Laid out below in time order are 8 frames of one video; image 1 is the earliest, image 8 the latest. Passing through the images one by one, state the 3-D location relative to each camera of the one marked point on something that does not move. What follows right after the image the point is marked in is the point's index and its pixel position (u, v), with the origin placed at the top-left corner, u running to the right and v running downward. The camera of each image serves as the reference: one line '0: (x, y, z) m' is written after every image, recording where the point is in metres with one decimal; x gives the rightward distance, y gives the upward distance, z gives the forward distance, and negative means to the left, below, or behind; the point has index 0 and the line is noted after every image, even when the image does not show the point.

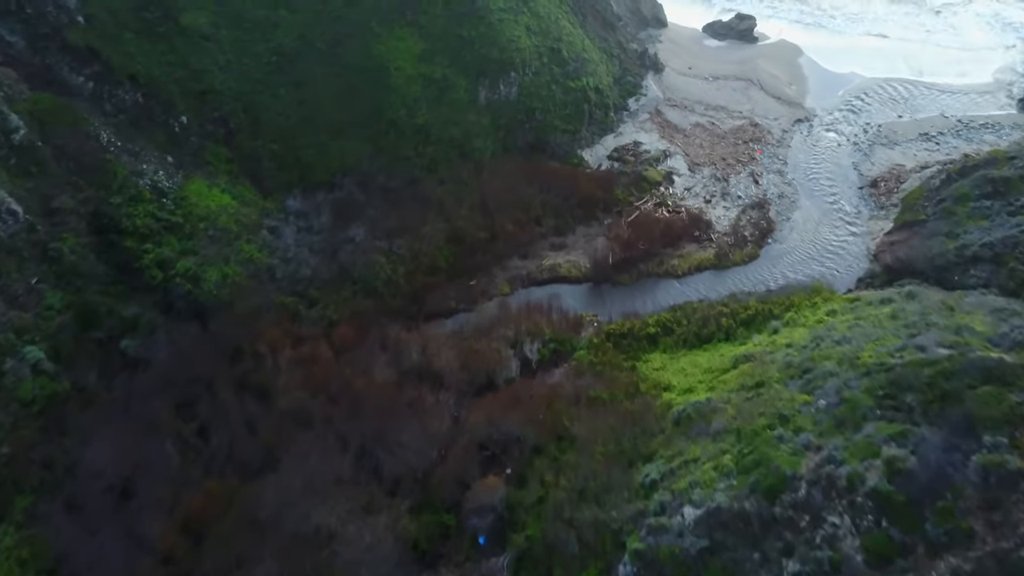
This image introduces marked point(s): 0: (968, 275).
0: (+11.1, +0.3, +19.7) m
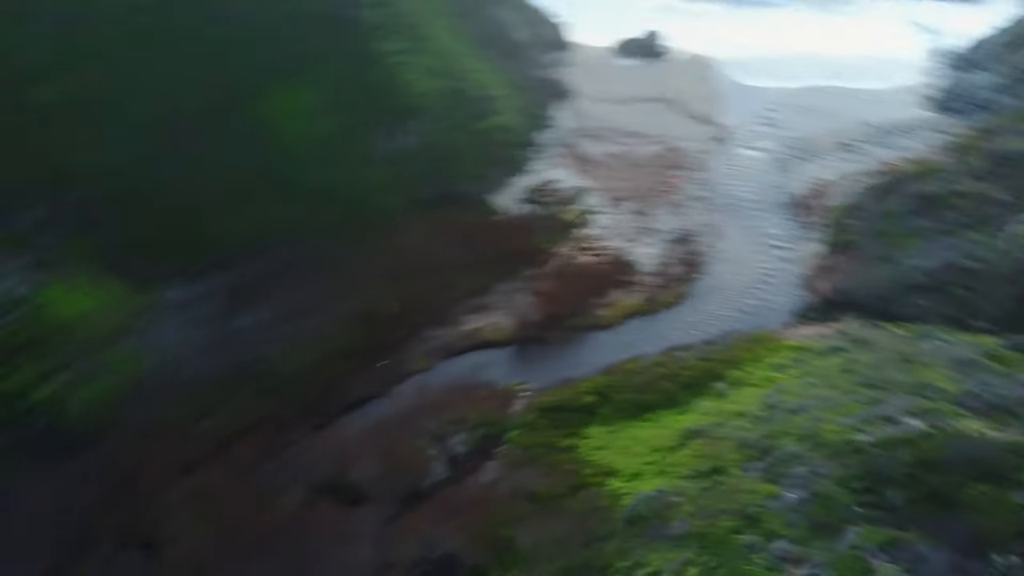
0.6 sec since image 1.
0: (+9.2, -0.4, +18.6) m
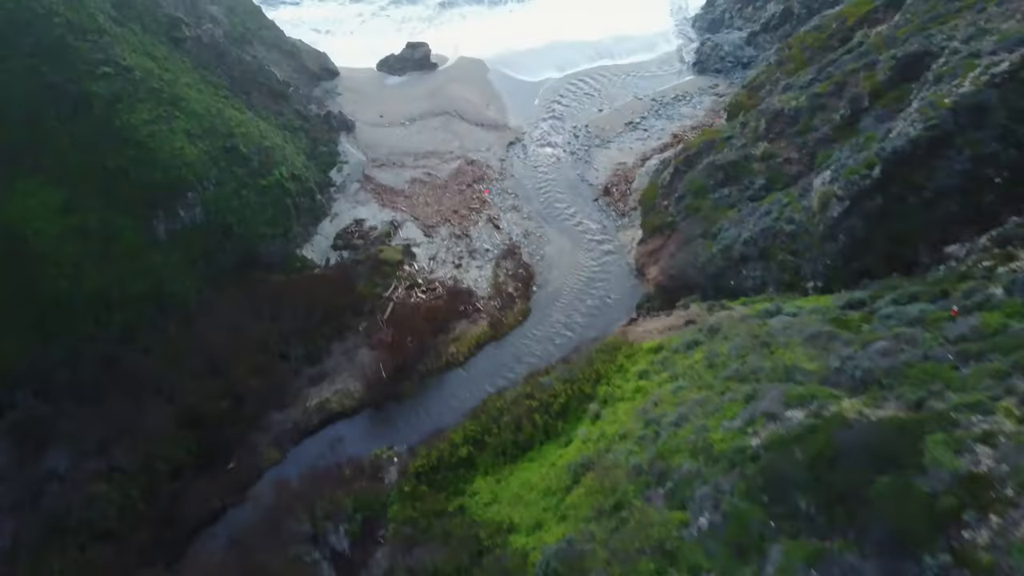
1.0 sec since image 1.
0: (+5.5, +0.3, +19.2) m
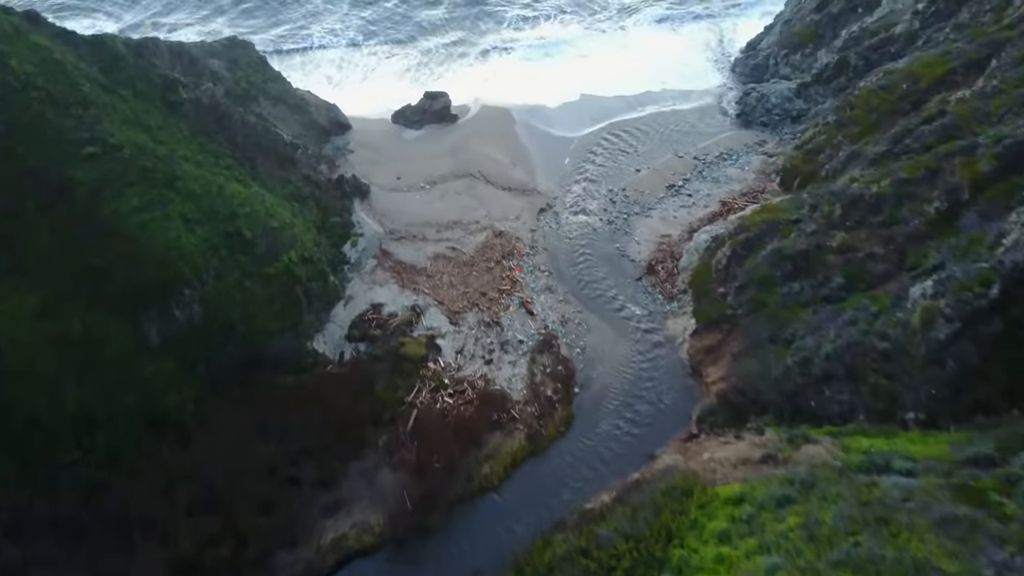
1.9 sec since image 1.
0: (+6.5, -2.2, +16.6) m
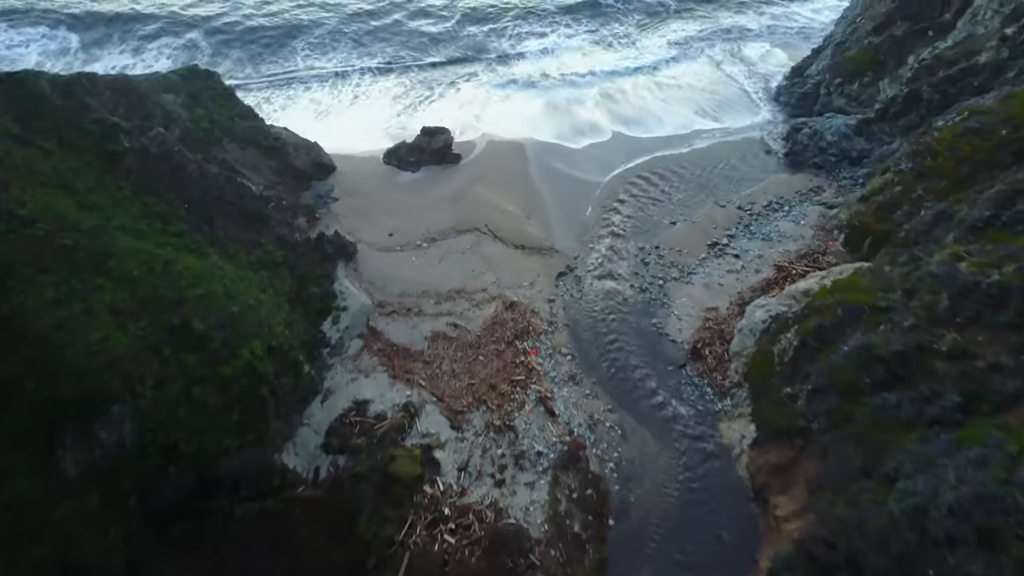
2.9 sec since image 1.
0: (+6.8, -4.3, +12.5) m
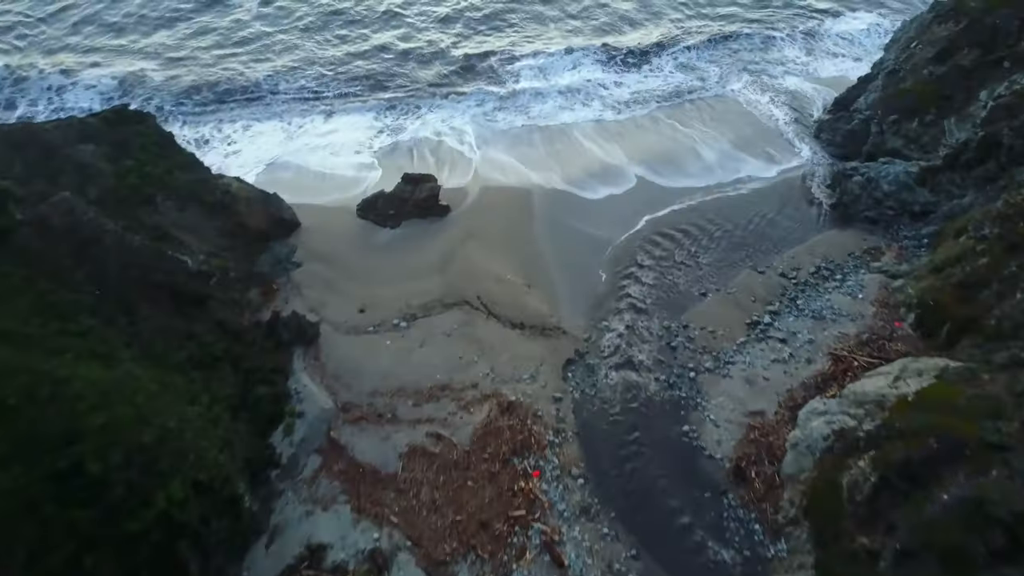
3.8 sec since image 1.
0: (+6.8, -6.3, +8.7) m
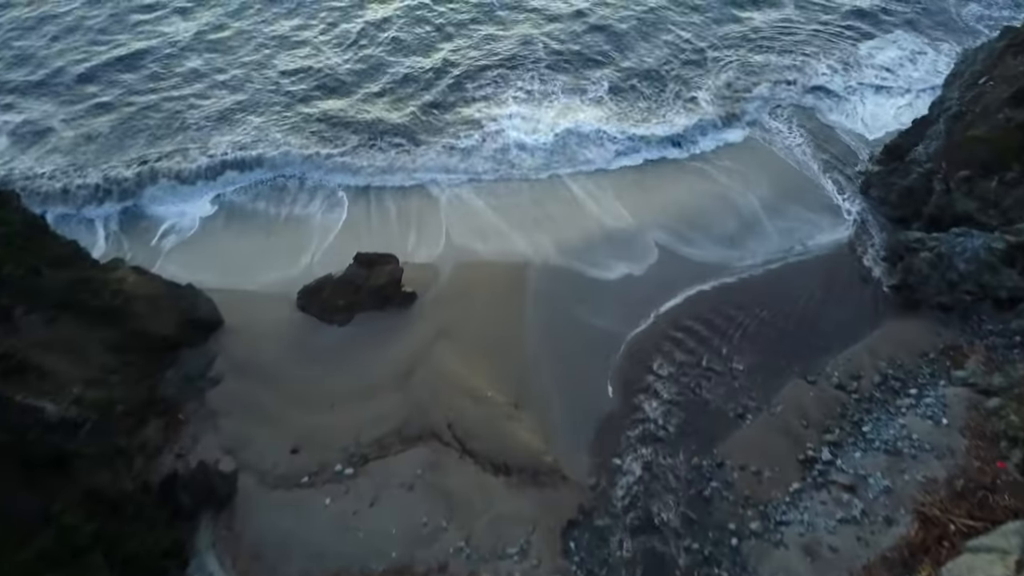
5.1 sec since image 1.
0: (+6.6, -8.5, +4.5) m
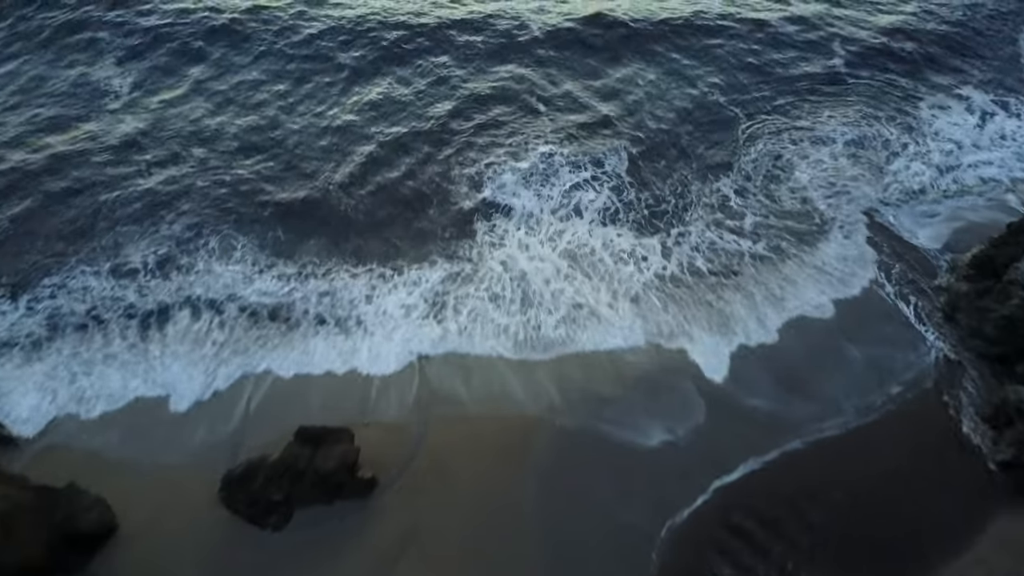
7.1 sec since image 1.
0: (+6.5, -11.3, +0.4) m
